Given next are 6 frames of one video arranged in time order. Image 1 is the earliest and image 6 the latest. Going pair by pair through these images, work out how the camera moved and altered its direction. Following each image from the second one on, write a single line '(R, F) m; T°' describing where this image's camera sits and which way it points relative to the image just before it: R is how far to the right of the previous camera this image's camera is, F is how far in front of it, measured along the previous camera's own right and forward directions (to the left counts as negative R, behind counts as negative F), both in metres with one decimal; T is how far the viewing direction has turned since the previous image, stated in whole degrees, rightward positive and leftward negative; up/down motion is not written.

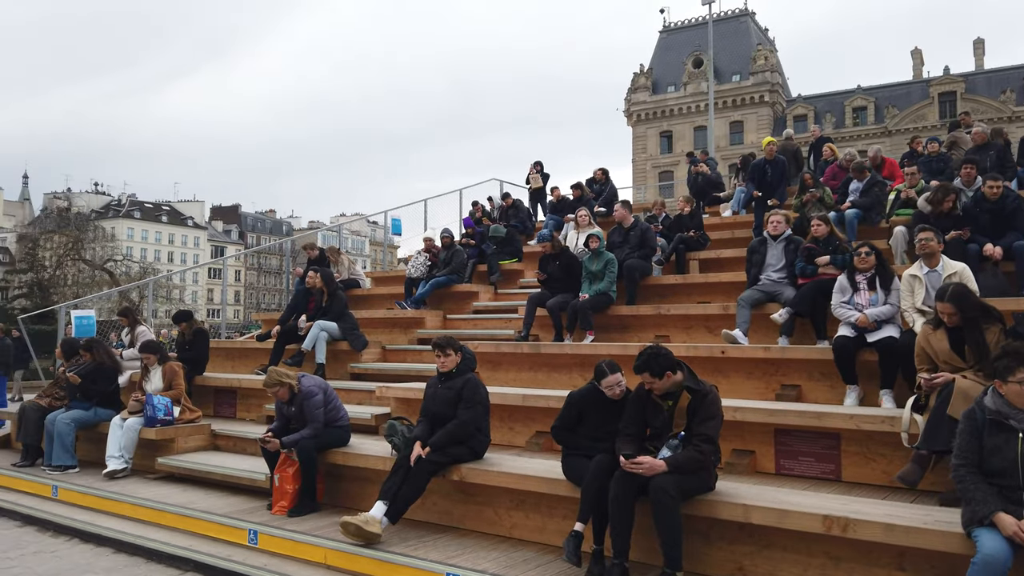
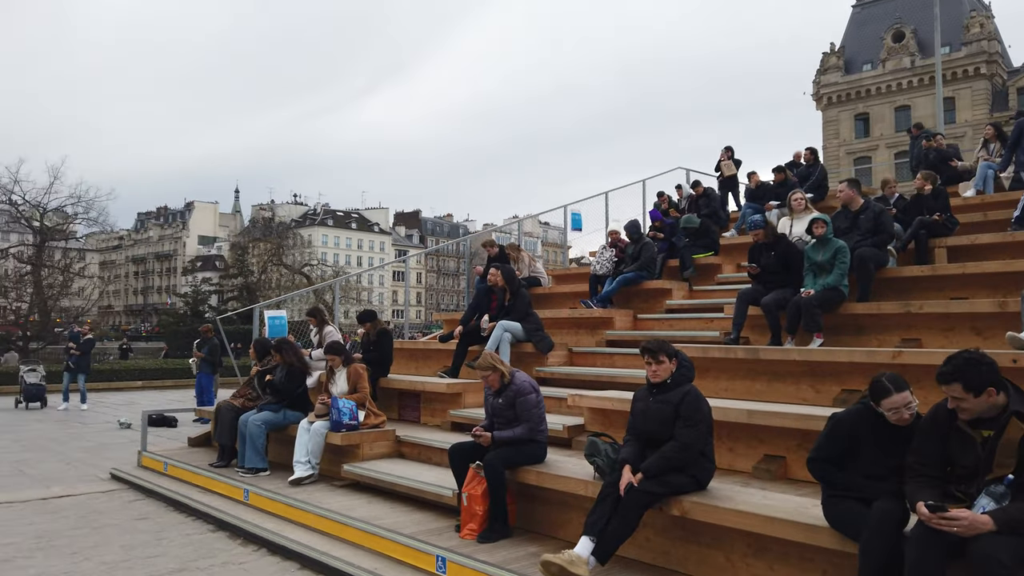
(-0.3, +0.9) m; -13°
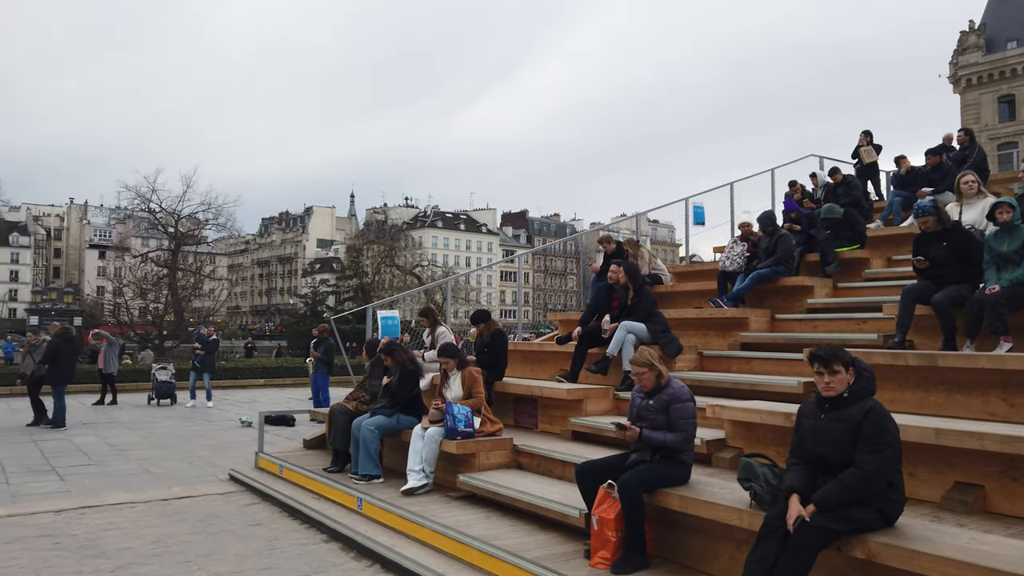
(-0.2, +0.6) m; -8°
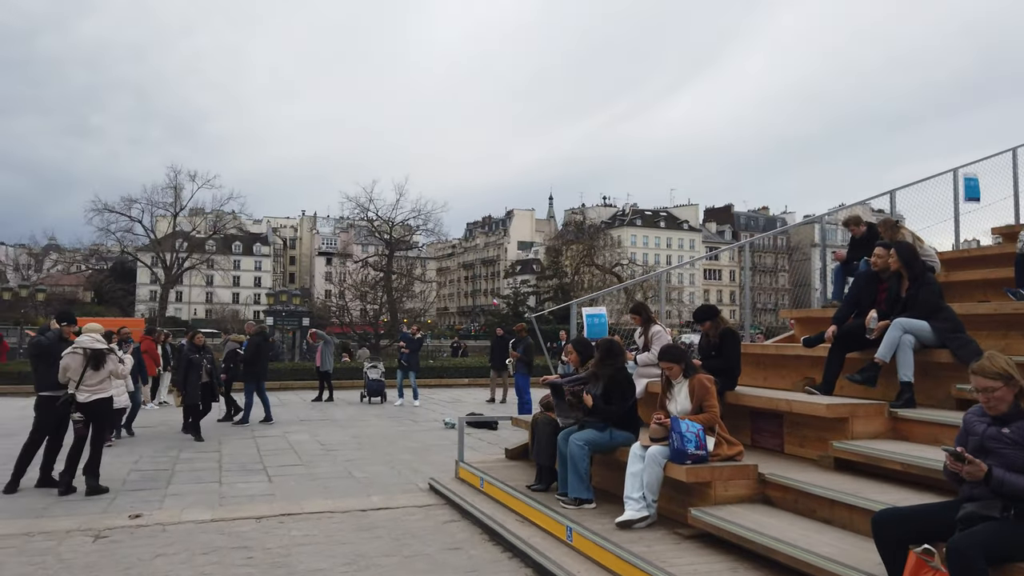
(-0.3, +1.1) m; -15°
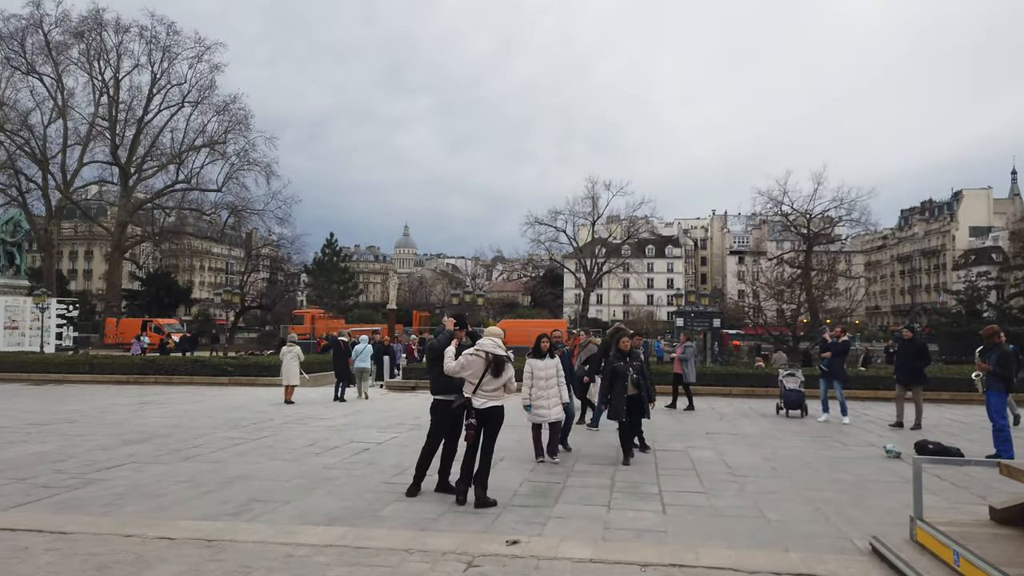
(-0.2, +1.5) m; -31°
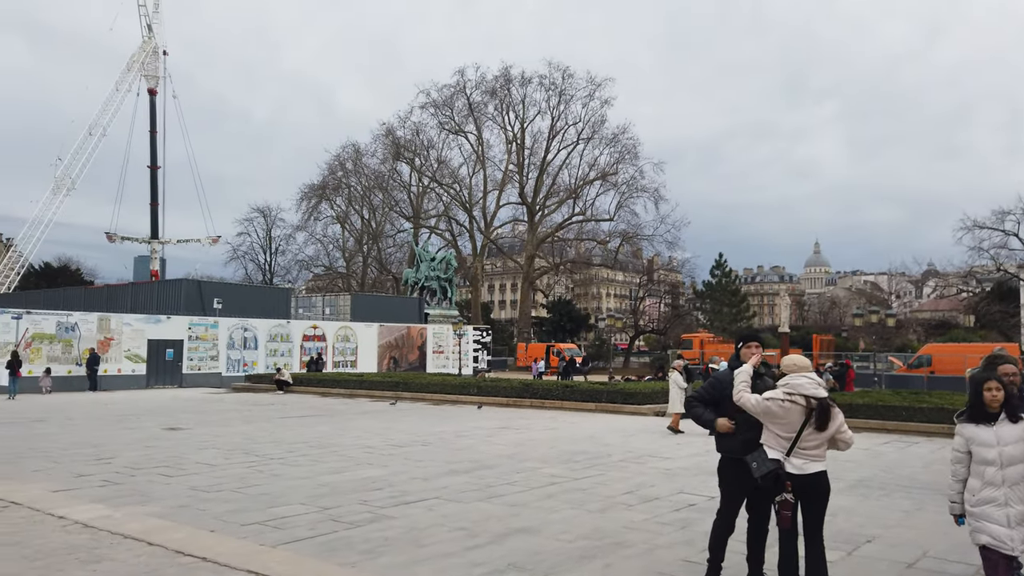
(+0.6, +1.9) m; -30°
